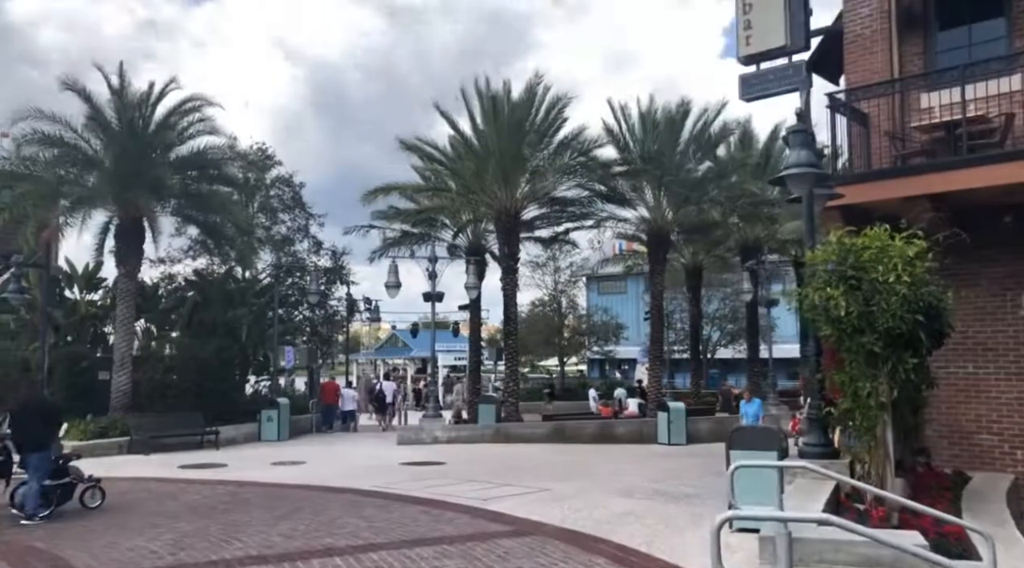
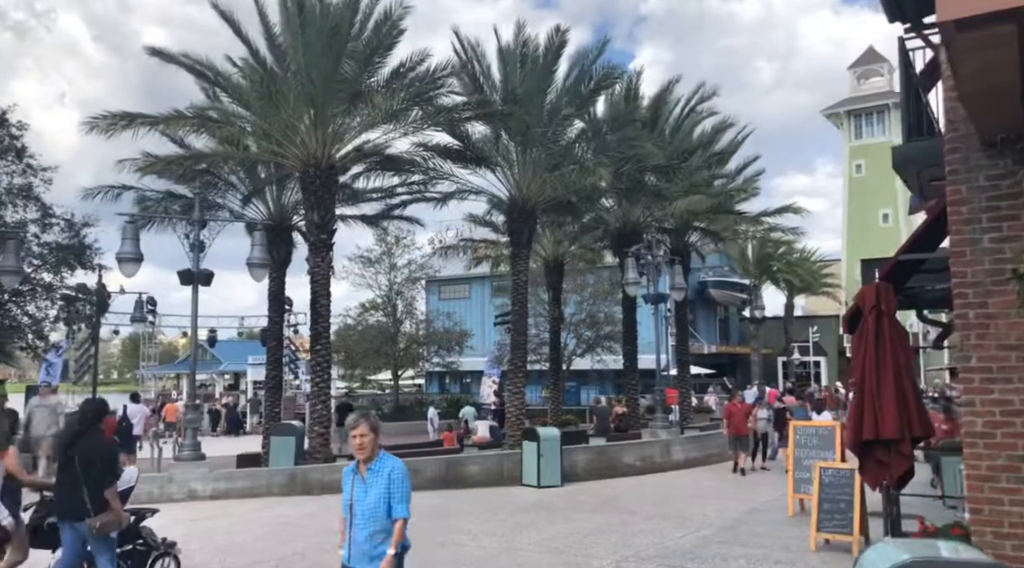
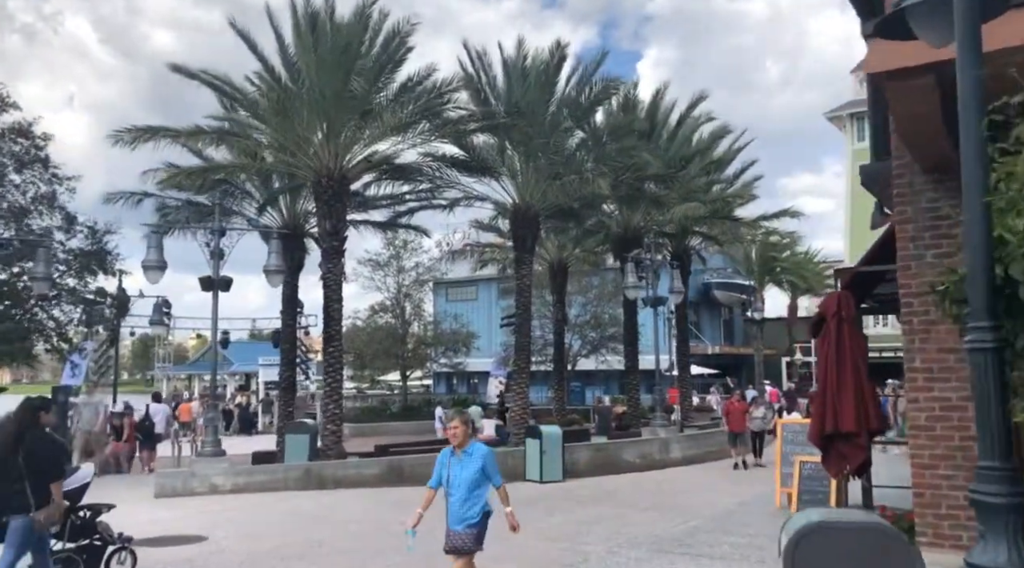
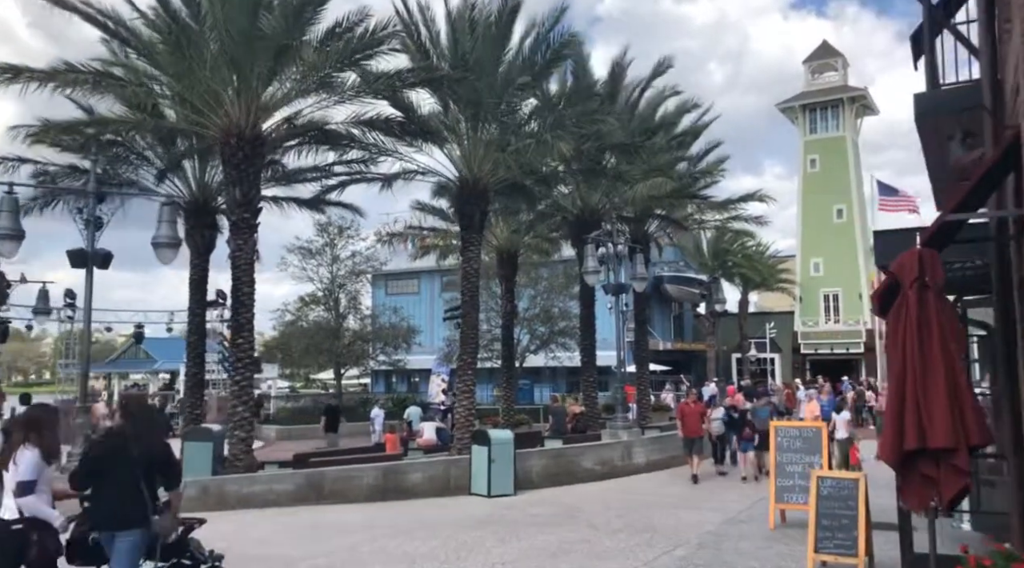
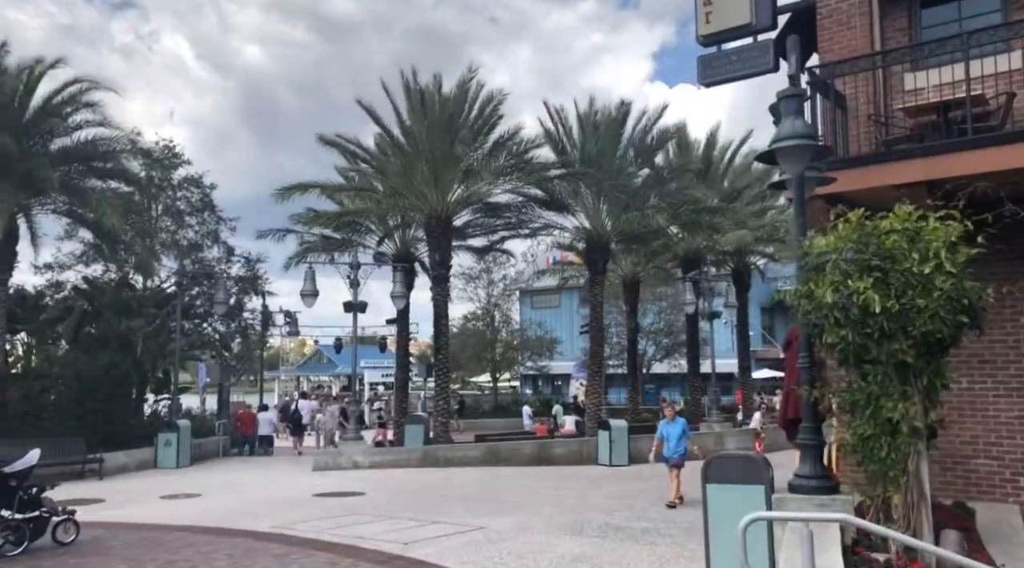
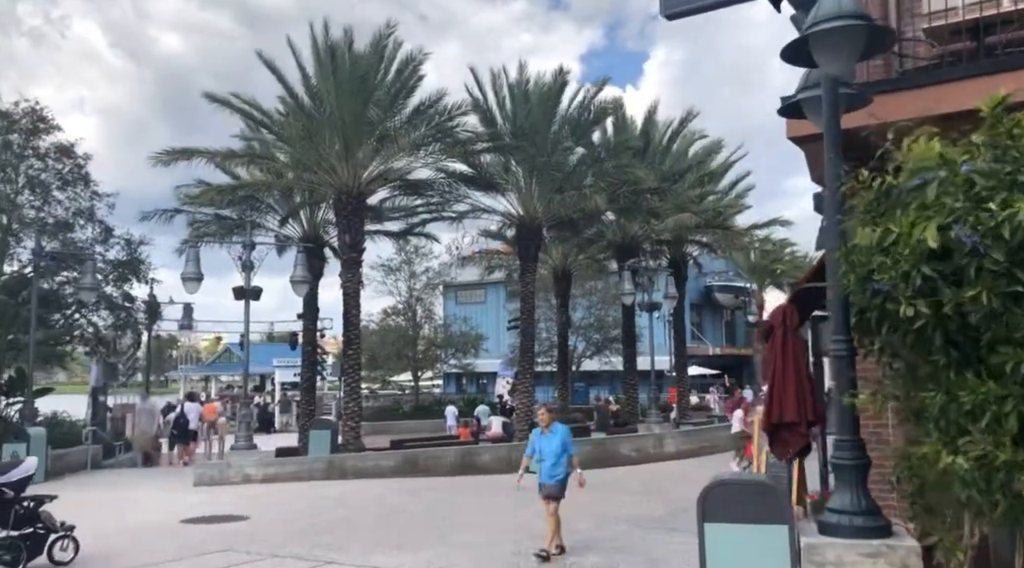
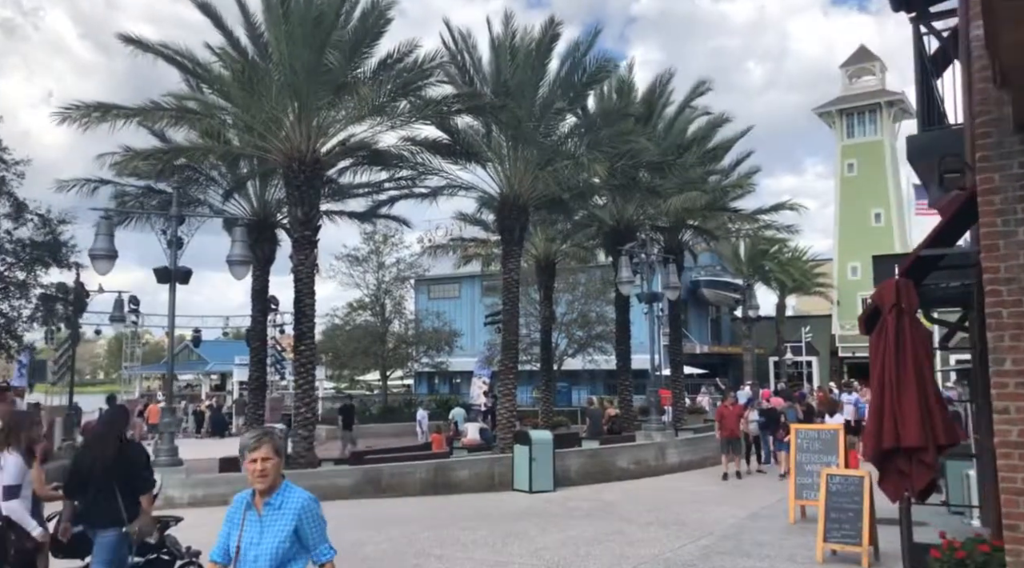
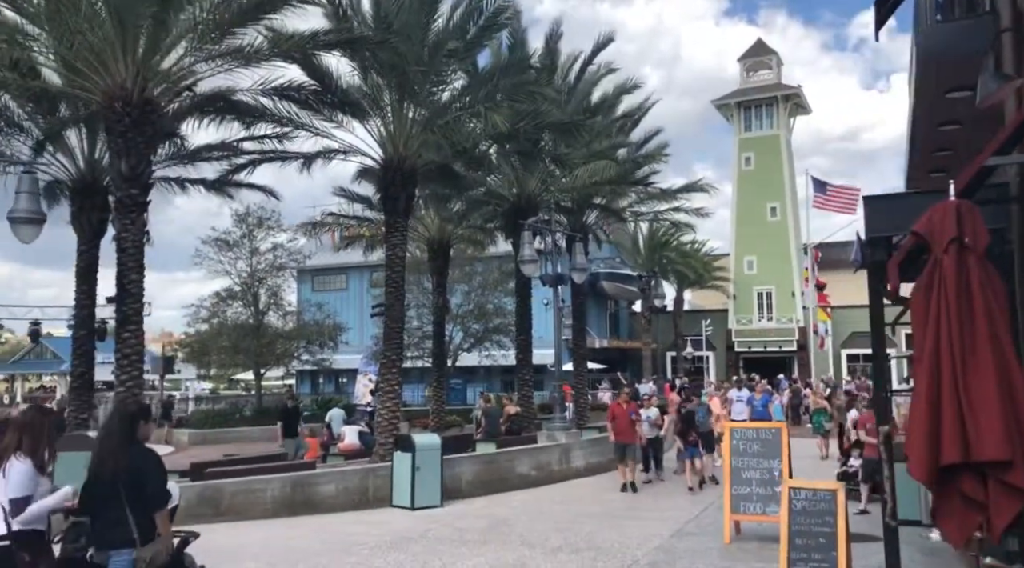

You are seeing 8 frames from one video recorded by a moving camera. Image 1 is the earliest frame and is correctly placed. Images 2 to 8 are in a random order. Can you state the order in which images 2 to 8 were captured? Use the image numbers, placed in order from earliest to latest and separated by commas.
5, 6, 3, 2, 7, 4, 8
